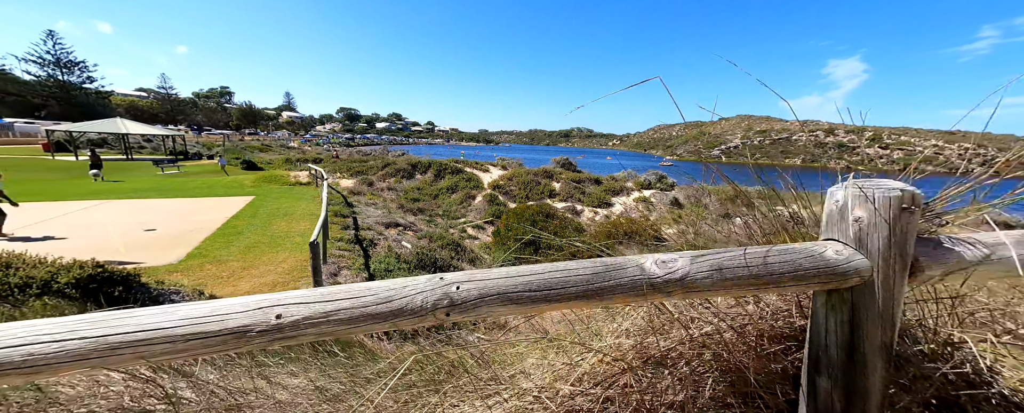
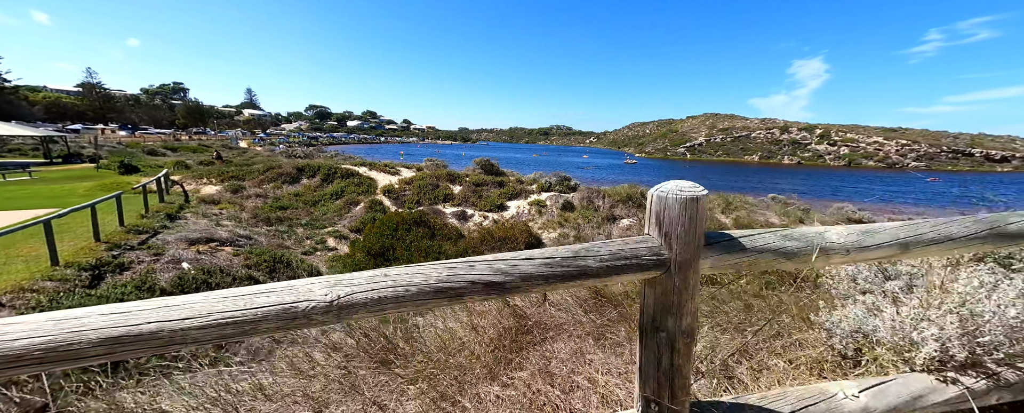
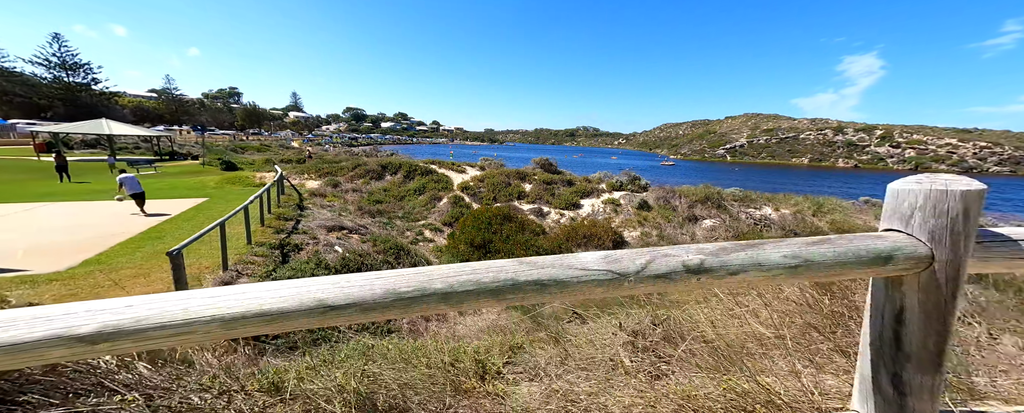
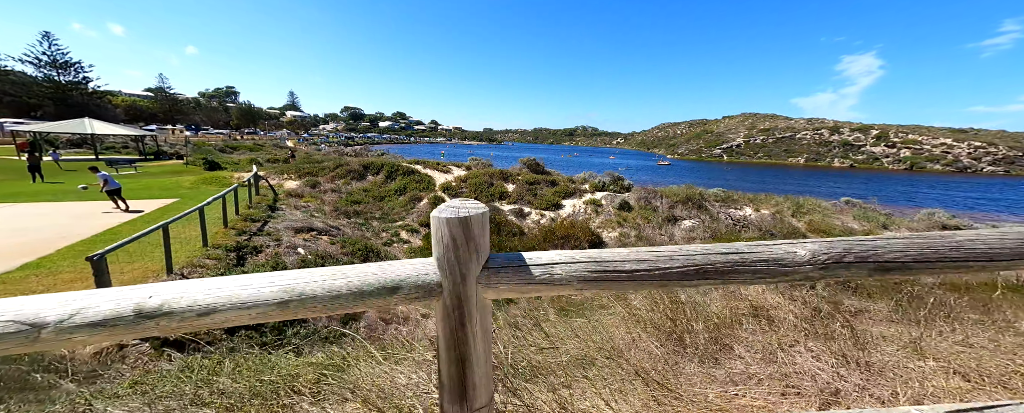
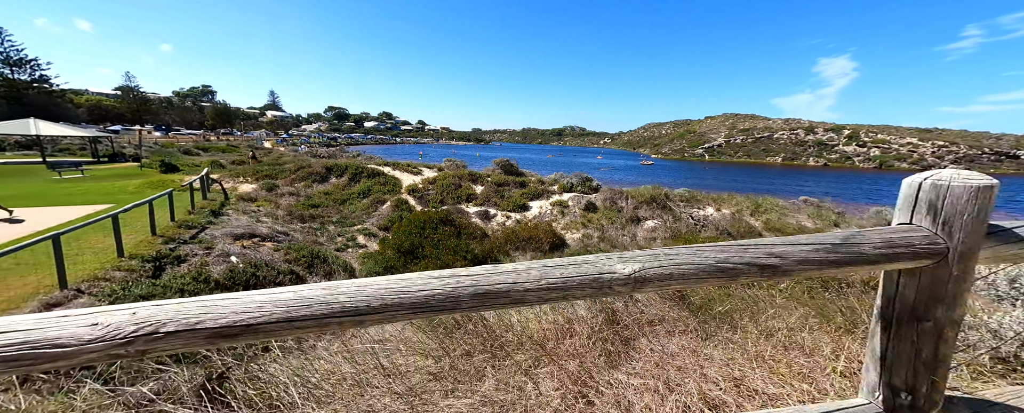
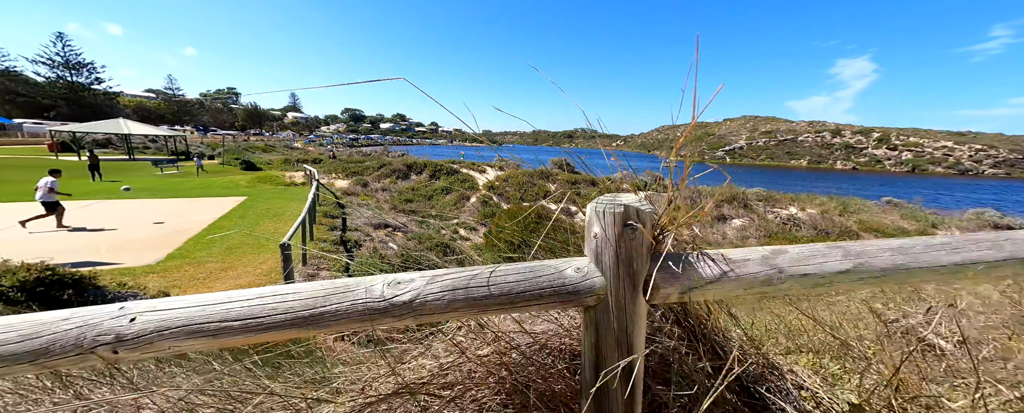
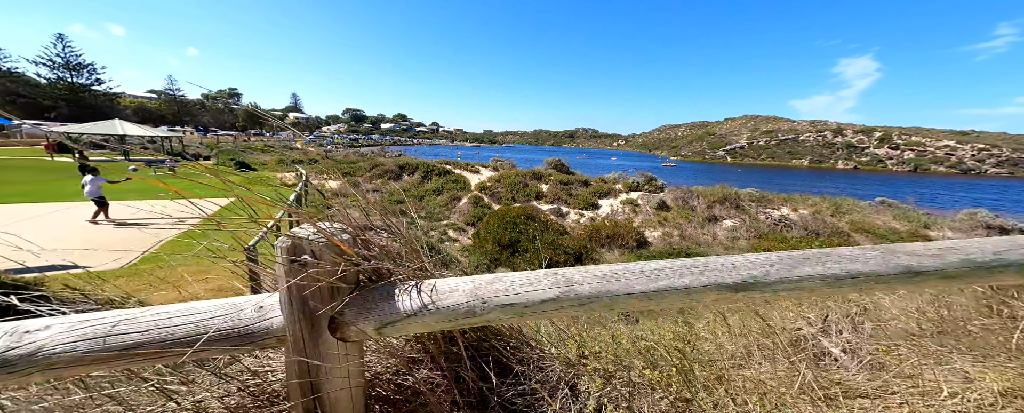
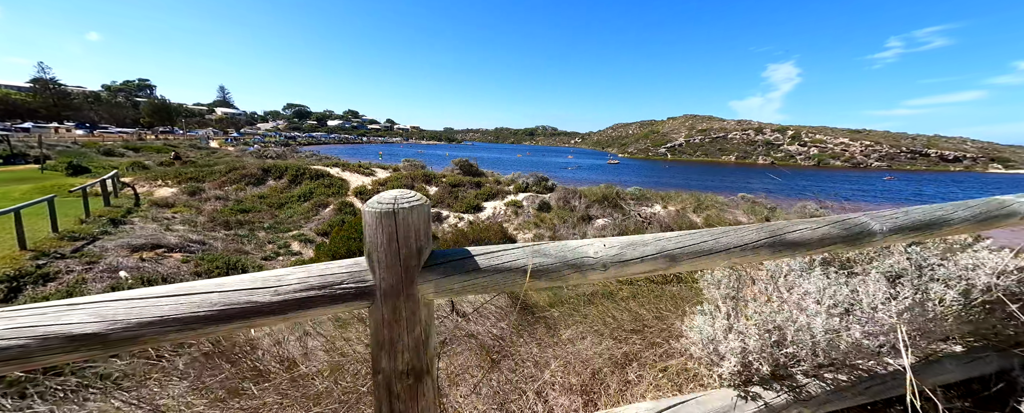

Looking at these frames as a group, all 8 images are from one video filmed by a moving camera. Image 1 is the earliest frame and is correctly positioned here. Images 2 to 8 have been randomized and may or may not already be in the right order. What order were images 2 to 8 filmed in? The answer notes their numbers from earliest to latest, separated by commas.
6, 7, 3, 4, 5, 2, 8
